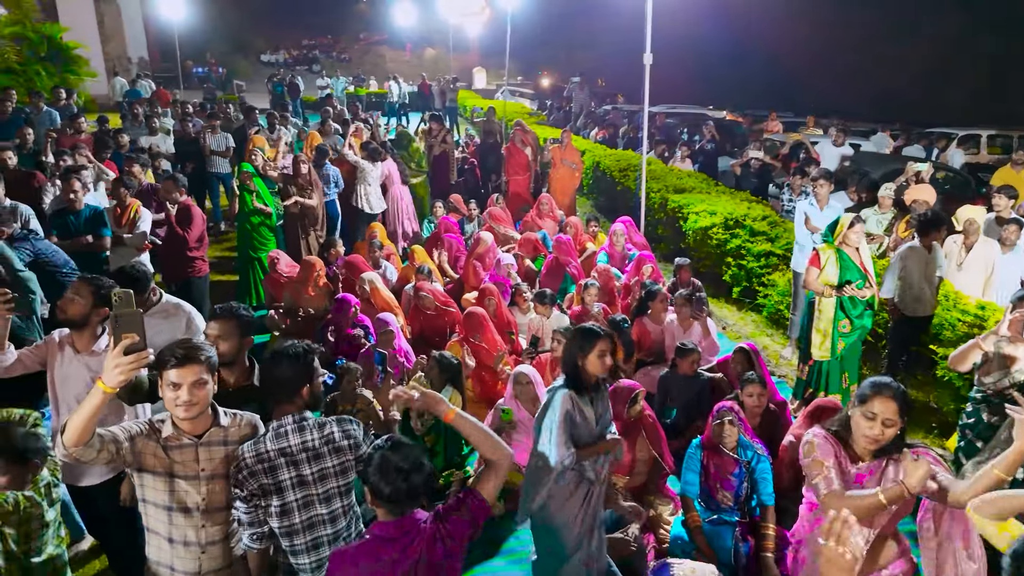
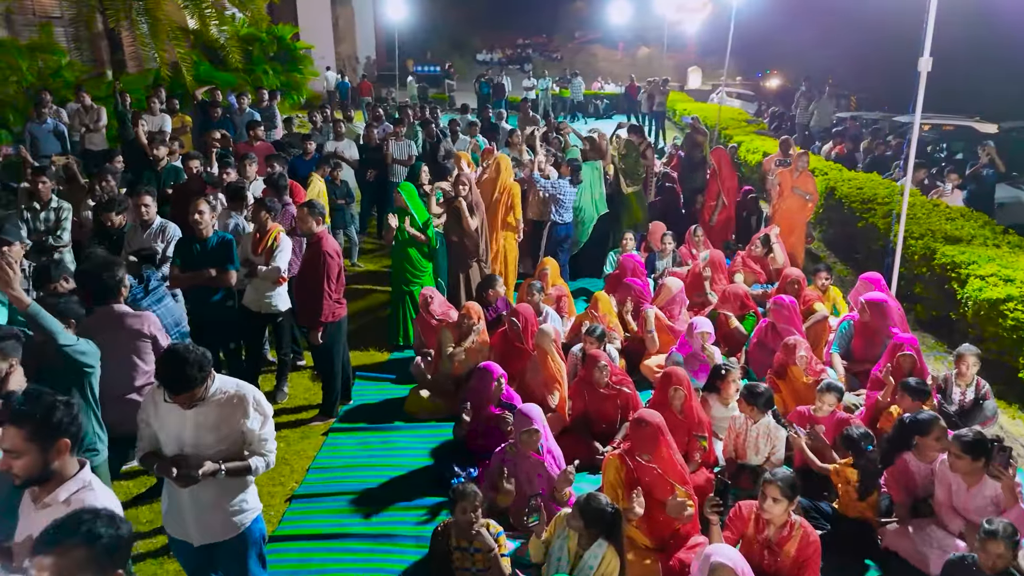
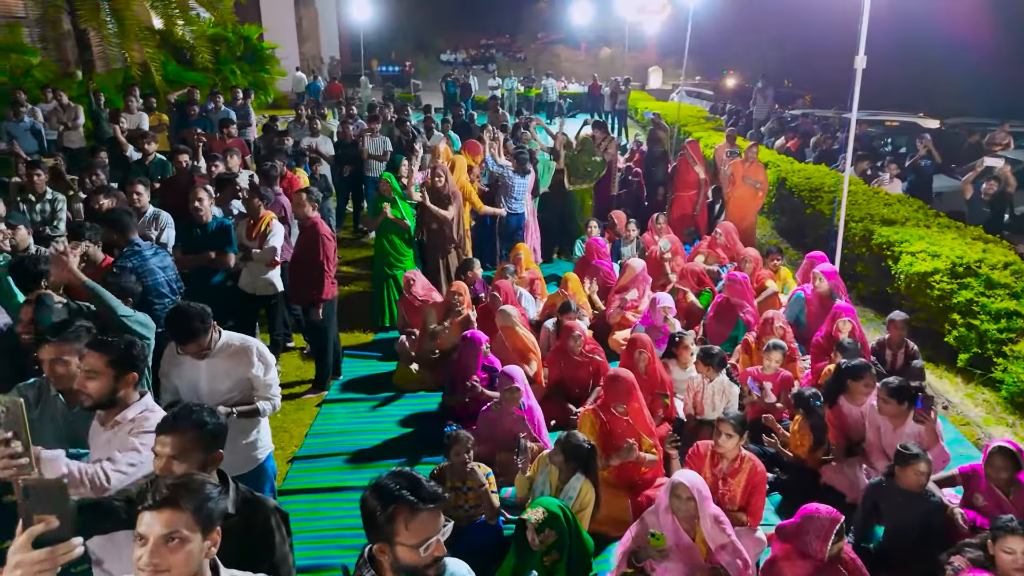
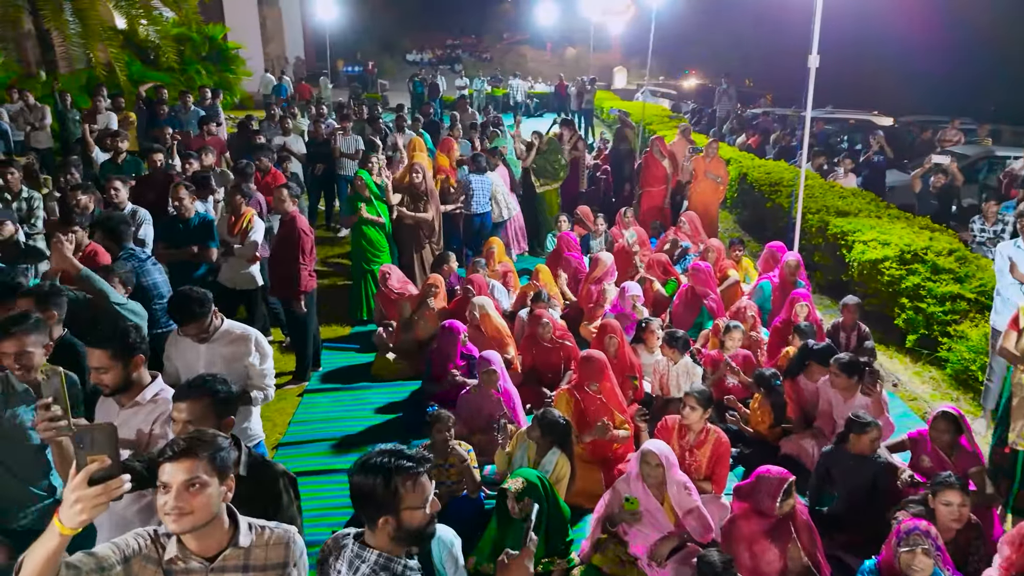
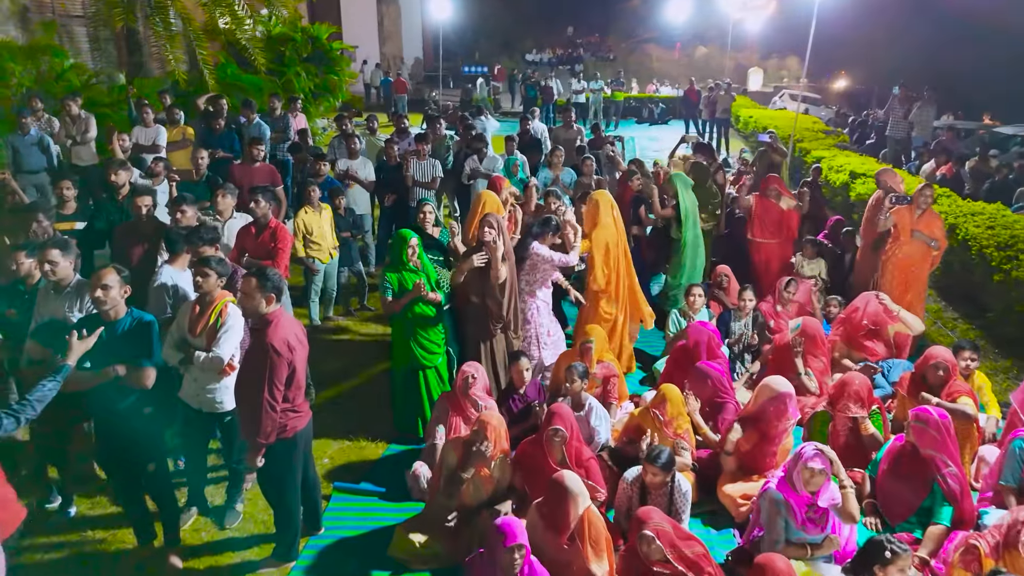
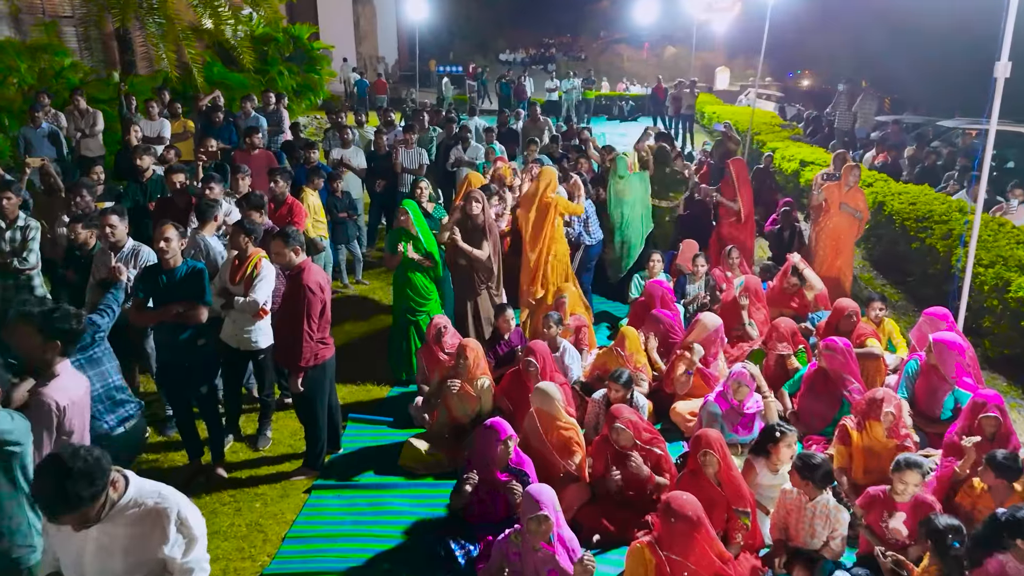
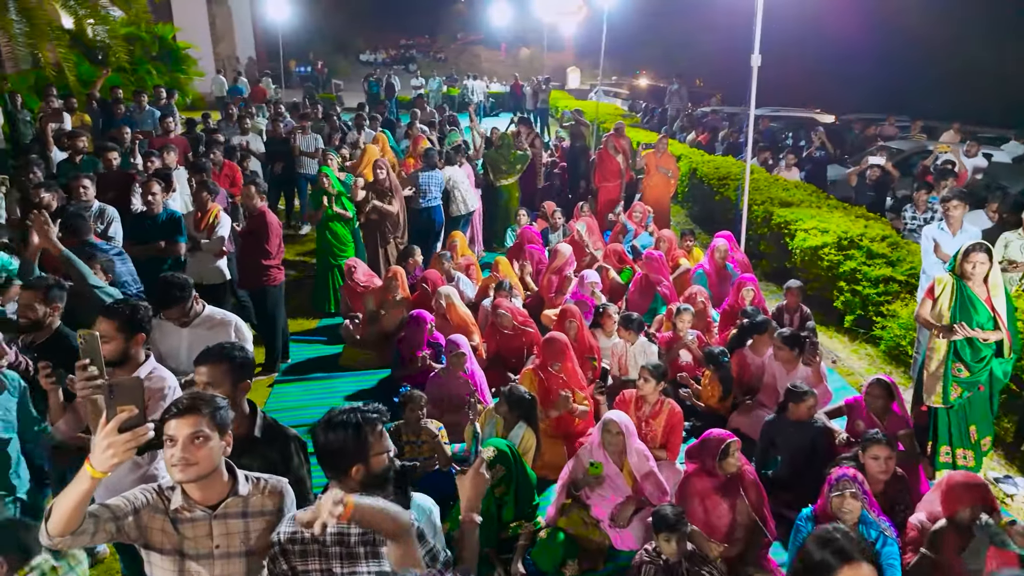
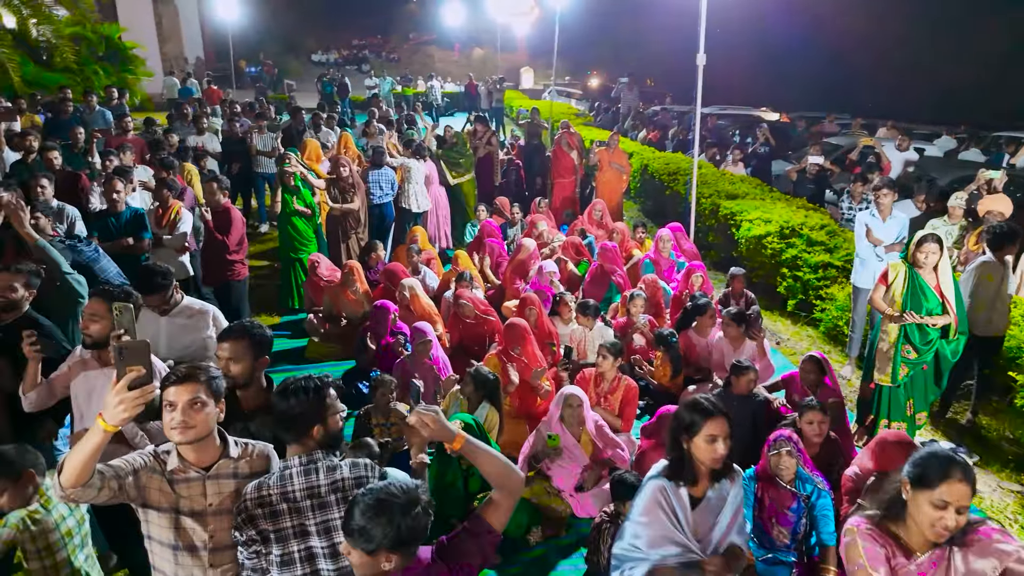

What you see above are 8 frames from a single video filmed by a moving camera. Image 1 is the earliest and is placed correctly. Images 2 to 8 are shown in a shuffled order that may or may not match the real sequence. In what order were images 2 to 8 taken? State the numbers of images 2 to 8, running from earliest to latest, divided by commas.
8, 7, 4, 3, 2, 6, 5
